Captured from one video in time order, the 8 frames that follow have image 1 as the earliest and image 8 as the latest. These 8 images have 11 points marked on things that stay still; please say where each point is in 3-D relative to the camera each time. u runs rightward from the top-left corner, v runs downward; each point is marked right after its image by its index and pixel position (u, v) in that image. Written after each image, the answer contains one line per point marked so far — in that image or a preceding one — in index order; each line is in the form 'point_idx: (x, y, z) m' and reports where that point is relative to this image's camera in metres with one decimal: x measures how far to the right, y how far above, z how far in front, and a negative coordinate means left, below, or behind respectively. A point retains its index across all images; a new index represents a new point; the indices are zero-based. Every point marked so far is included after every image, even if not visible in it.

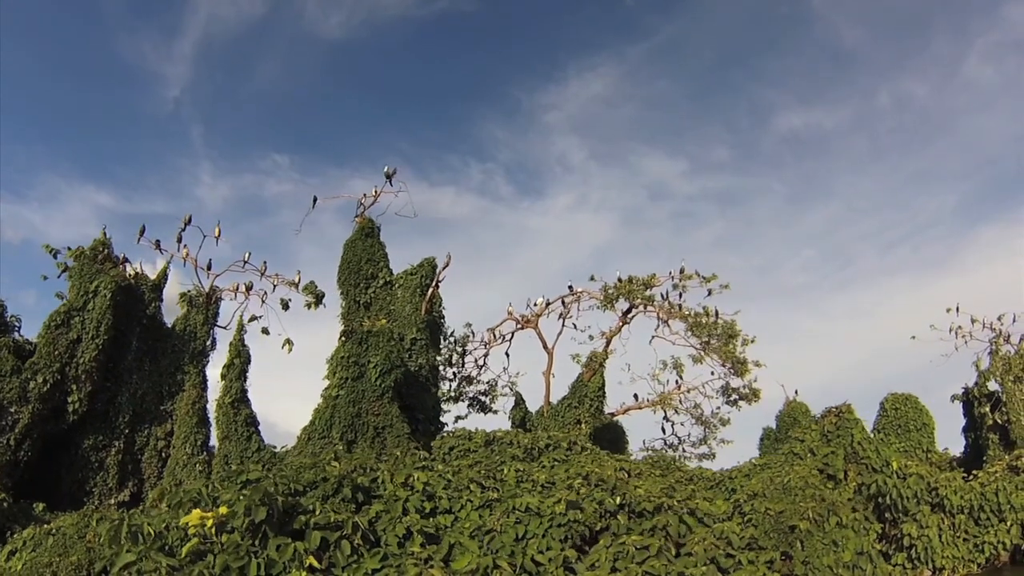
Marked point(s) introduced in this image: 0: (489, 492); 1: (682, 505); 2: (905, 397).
0: (-0.3, -1.6, +6.1) m
1: (+1.4, -1.8, +6.2) m
2: (+5.2, -1.4, +9.8) m
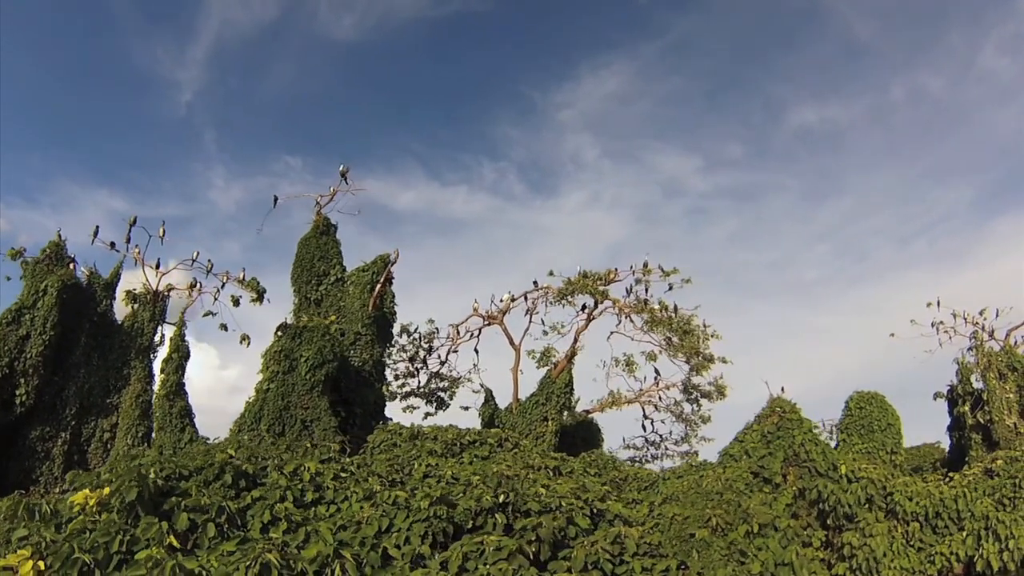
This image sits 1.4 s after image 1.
0: (-1.1, -1.5, +6.2) m
1: (+0.6, -1.8, +6.2) m
2: (+4.6, -1.4, +9.6) m
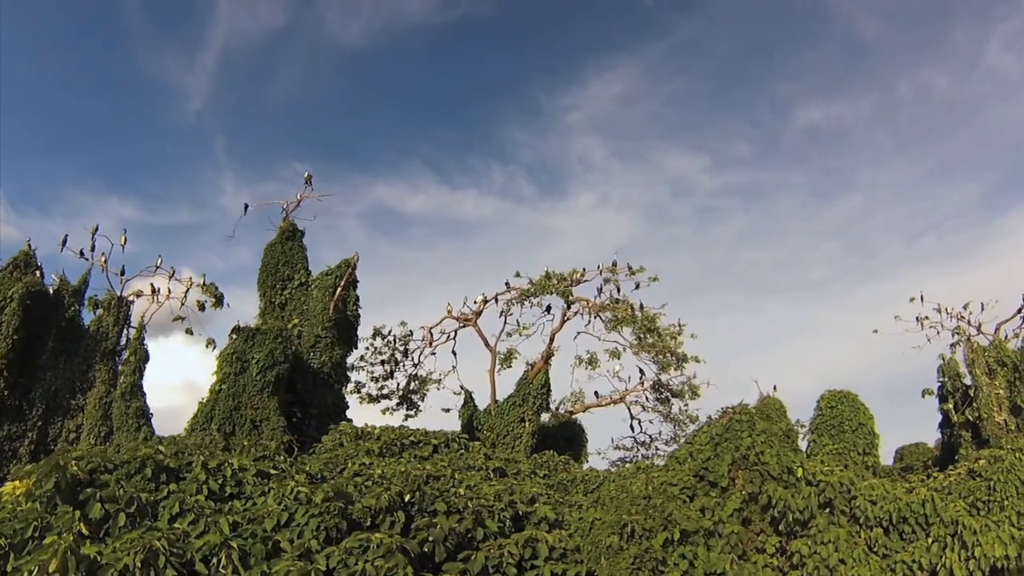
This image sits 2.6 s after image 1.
0: (-1.8, -1.6, +6.3) m
1: (-0.1, -1.8, +6.3) m
2: (+4.1, -1.3, +9.4) m
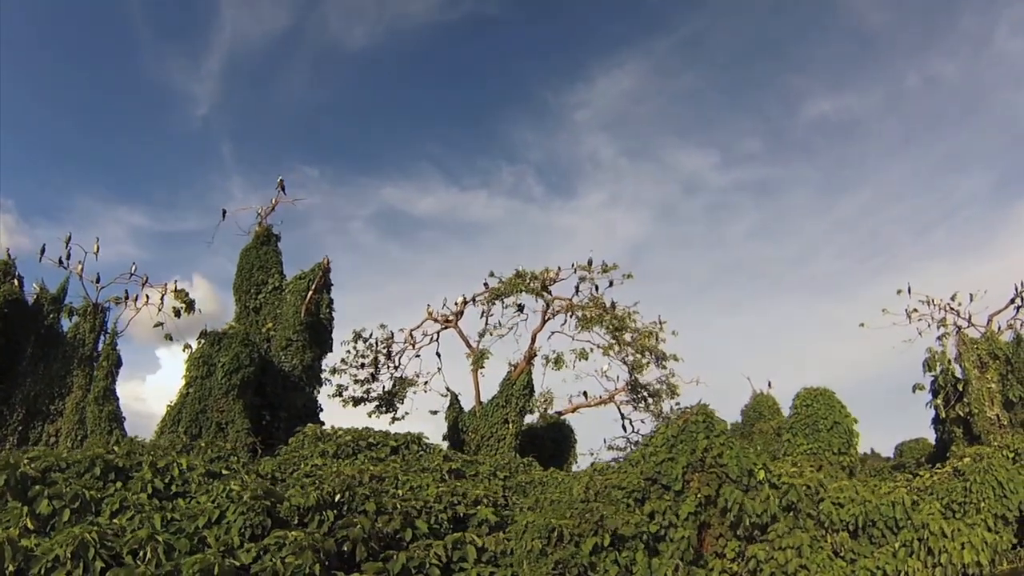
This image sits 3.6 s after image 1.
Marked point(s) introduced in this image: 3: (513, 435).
0: (-2.3, -1.6, +6.5) m
1: (-0.6, -1.8, +6.3) m
2: (+3.8, -1.3, +9.3) m
3: (0.0, -2.2, +11.4) m
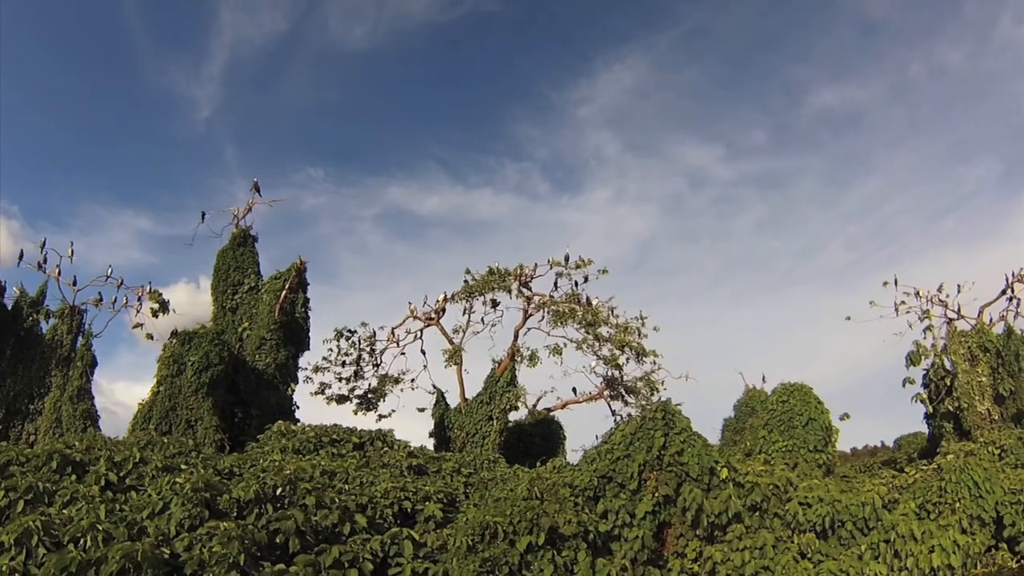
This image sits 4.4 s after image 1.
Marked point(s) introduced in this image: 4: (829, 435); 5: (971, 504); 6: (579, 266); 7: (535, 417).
0: (-2.7, -1.6, +6.5) m
1: (-1.0, -1.8, +6.4) m
2: (+3.4, -1.2, +9.1) m
3: (-0.2, -2.2, +11.4) m
4: (+3.8, -1.7, +9.0) m
5: (+4.8, -2.3, +7.9) m
6: (+0.9, +0.3, +10.2) m
7: (+0.4, -2.2, +12.8) m
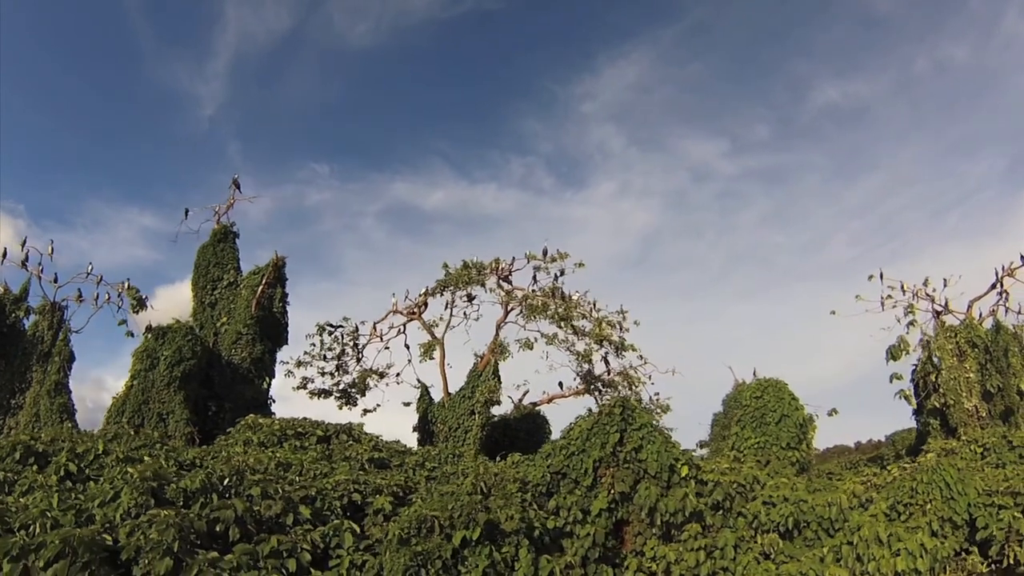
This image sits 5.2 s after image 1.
0: (-3.1, -1.6, +6.7) m
1: (-1.4, -1.7, +6.4) m
2: (+3.1, -1.1, +9.1) m
3: (-0.5, -2.1, +11.4) m
4: (+3.4, -1.7, +8.9) m
5: (+4.4, -2.2, +7.8) m
6: (+0.6, +0.4, +10.2) m
7: (+0.2, -2.1, +12.8) m
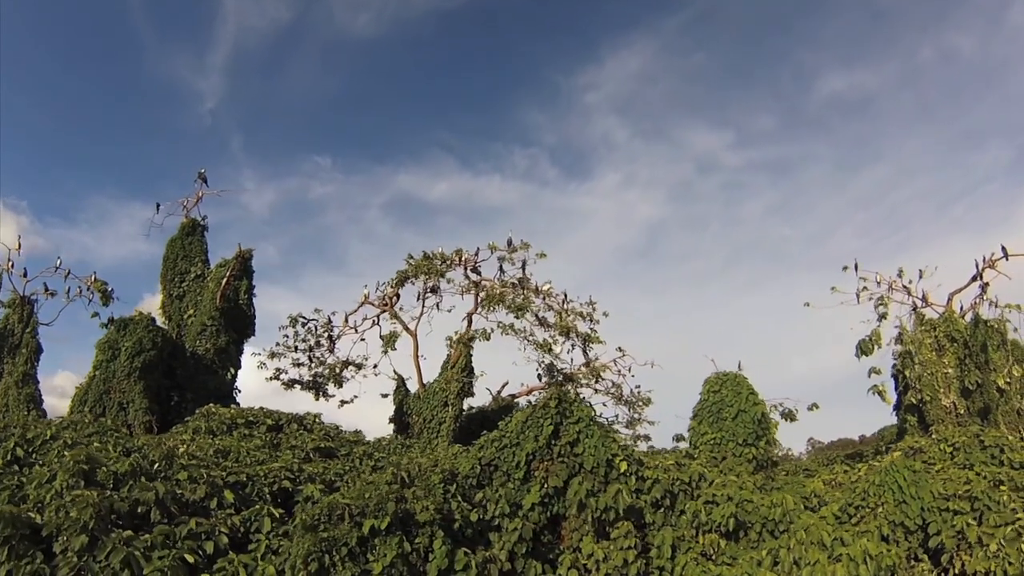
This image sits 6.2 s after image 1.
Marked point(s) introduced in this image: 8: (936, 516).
0: (-3.7, -1.5, +6.8) m
1: (-2.0, -1.7, +6.5) m
2: (+2.6, -1.0, +8.9) m
3: (-0.9, -2.0, +11.5) m
4: (+2.9, -1.6, +8.8) m
5: (+3.8, -2.1, +7.6) m
6: (+0.1, +0.5, +10.2) m
7: (-0.2, -2.0, +12.8) m
8: (+4.2, -2.2, +7.5) m
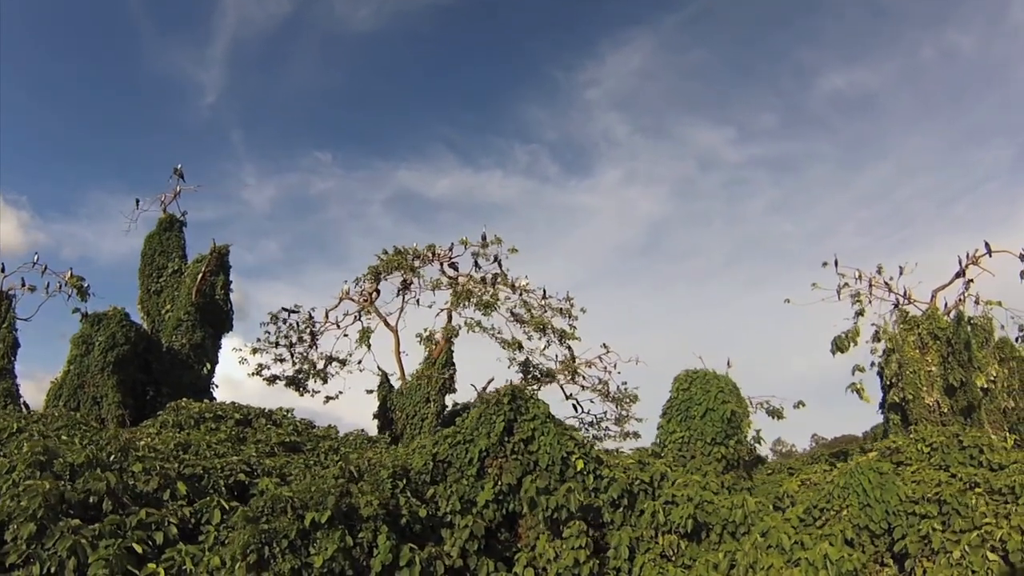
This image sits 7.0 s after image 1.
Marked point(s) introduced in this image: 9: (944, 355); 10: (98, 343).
0: (-4.1, -1.4, +6.9) m
1: (-2.4, -1.6, +6.5) m
2: (+2.2, -1.0, +8.9) m
3: (-1.2, -1.9, +11.5) m
4: (+2.6, -1.5, +8.7) m
5: (+3.5, -2.1, +7.5) m
6: (-0.2, +0.5, +10.1) m
7: (-0.5, -1.9, +12.8) m
8: (+3.8, -2.2, +7.4) m
9: (+5.8, -0.9, +10.2) m
10: (-4.8, -0.6, +8.8) m
